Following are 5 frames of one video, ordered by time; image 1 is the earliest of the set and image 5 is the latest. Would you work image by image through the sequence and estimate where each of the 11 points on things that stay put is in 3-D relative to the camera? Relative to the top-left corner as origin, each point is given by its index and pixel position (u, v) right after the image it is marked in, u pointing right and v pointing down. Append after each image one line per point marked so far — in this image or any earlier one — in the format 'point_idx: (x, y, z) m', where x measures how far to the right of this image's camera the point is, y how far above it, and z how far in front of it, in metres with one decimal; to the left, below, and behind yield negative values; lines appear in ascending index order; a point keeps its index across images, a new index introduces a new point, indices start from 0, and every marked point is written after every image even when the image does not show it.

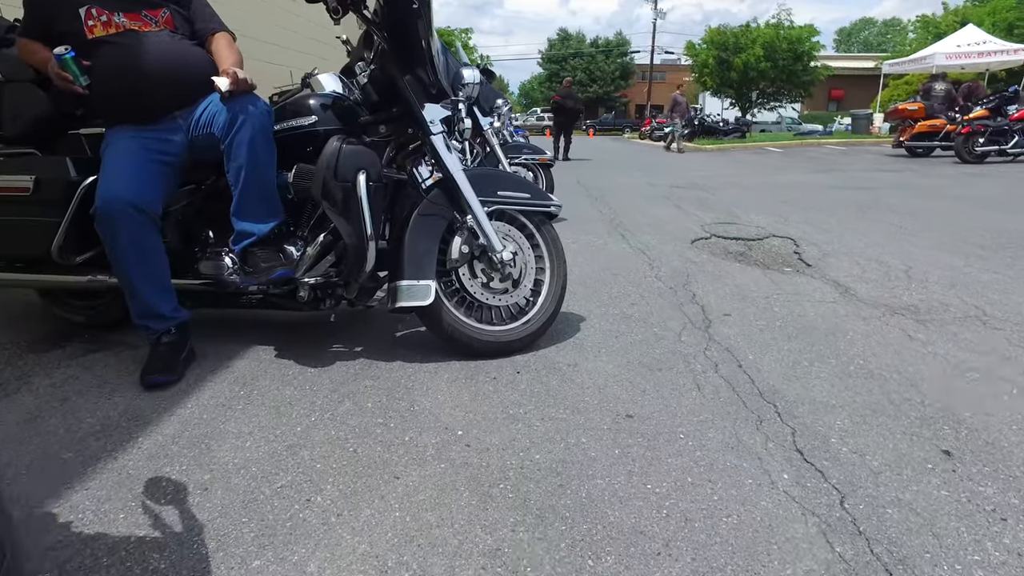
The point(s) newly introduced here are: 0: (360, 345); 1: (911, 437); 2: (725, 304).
0: (-0.9, -0.3, +3.9) m
1: (+1.7, -0.6, +2.7) m
2: (+1.6, -0.1, +4.8) m
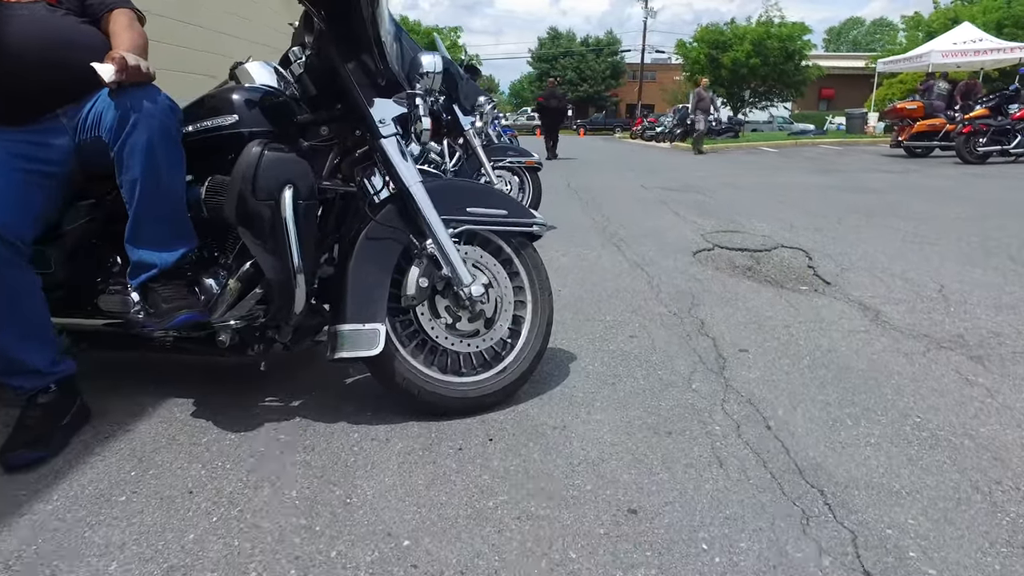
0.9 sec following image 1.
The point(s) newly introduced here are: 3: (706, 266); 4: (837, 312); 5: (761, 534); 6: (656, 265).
0: (-1.0, -0.5, +3.1) m
1: (+1.6, -0.8, +2.0) m
2: (+1.5, -0.3, +4.1) m
3: (+1.9, +0.2, +6.3) m
4: (+2.3, -0.2, +4.6) m
5: (+0.8, -0.8, +2.1) m
6: (+1.4, +0.2, +6.2) m
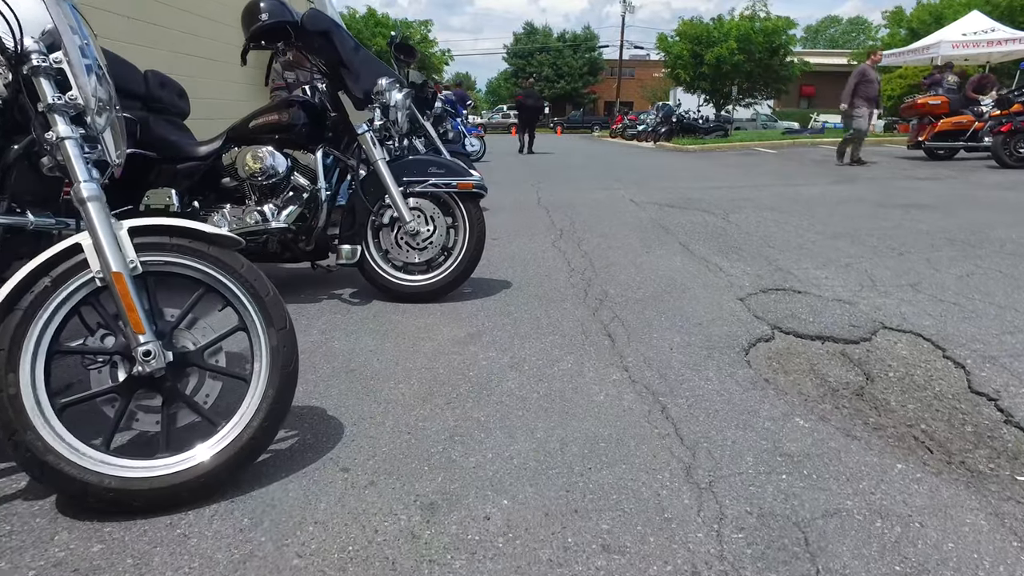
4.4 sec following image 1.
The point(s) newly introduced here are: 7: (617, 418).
0: (-1.4, -1.3, +0.1) m
1: (+1.2, -1.6, -1.0) m
2: (+1.0, -1.1, +1.1) m
3: (+1.4, -0.6, +3.3) m
4: (+1.9, -0.9, +1.7) m
5: (+0.5, -1.6, -0.9) m
6: (+0.9, -0.6, +3.2) m
7: (+0.5, -0.6, +3.0) m
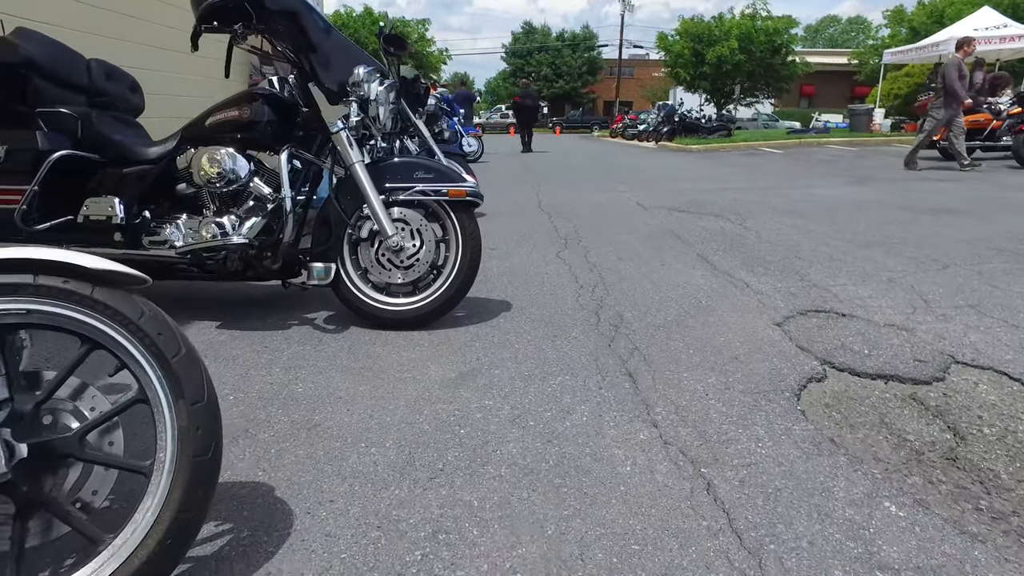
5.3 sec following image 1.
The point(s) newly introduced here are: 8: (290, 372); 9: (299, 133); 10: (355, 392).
0: (-1.4, -1.5, -0.7) m
1: (+1.2, -1.7, -1.7) m
2: (+1.0, -1.2, +0.4) m
3: (+1.4, -0.7, +2.6) m
4: (+1.9, -1.1, +0.9) m
5: (+0.5, -1.7, -1.6) m
6: (+0.9, -0.7, +2.5) m
7: (+0.5, -0.8, +2.3) m
8: (-1.3, -0.5, +3.7) m
9: (-1.4, +1.0, +4.3) m
10: (-0.8, -0.5, +3.3) m
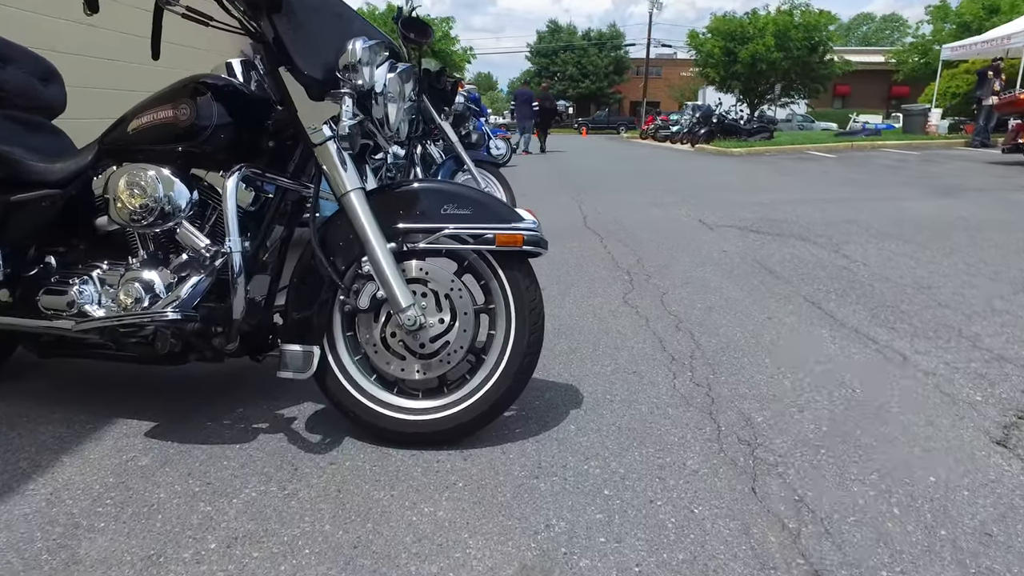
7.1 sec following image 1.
0: (-1.2, -1.9, -2.2) m
1: (+1.3, -2.2, -3.3) m
2: (+1.2, -1.7, -1.2) m
3: (+1.7, -1.1, +1.0) m
4: (+2.1, -1.5, -0.7) m
5: (+0.6, -2.2, -3.2) m
6: (+1.2, -1.1, +0.9) m
7: (+0.8, -1.2, +0.7) m
8: (-0.9, -0.9, +2.2) m
9: (-1.1, +0.6, +2.8) m
10: (-0.5, -1.0, +1.8) m
